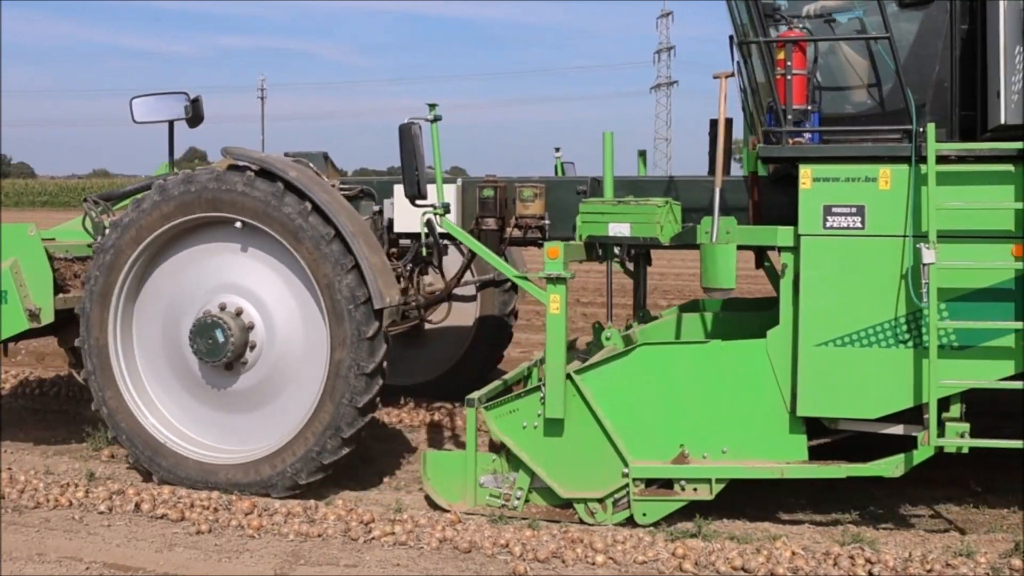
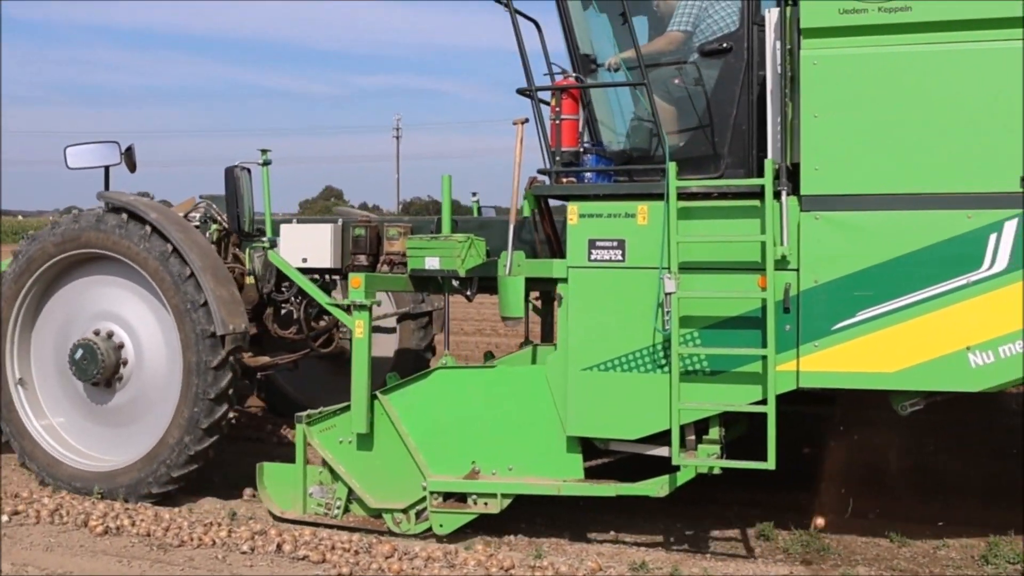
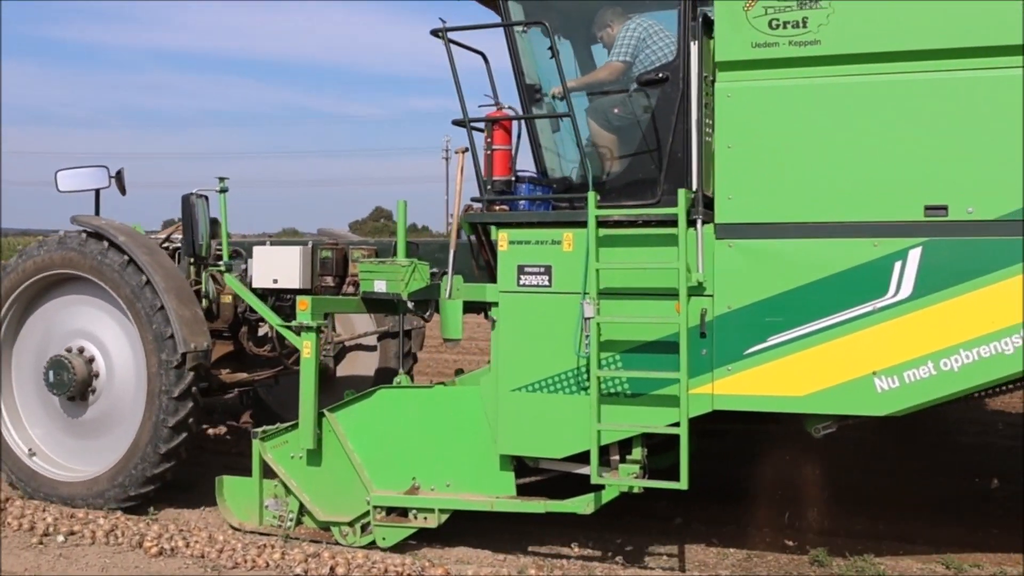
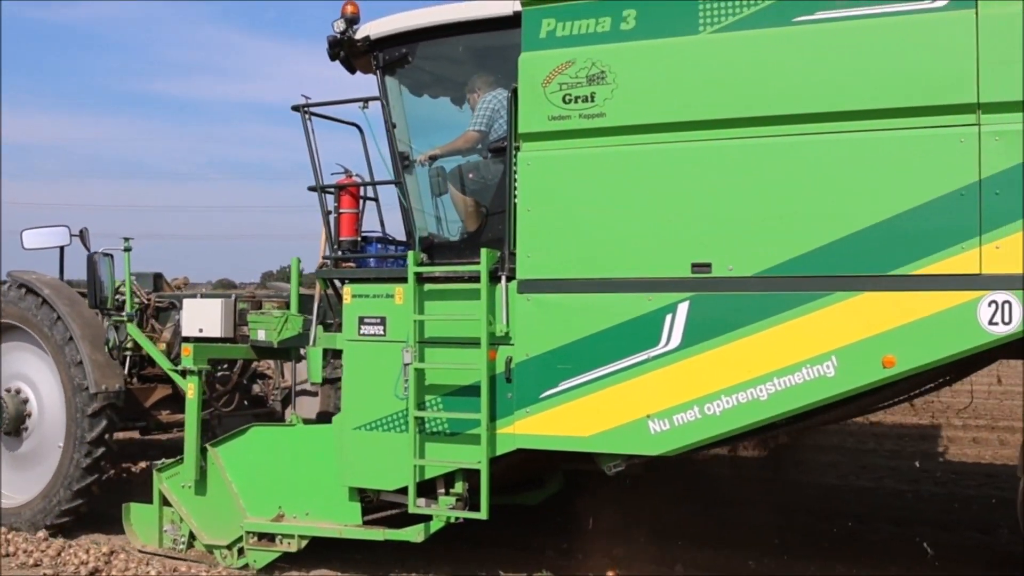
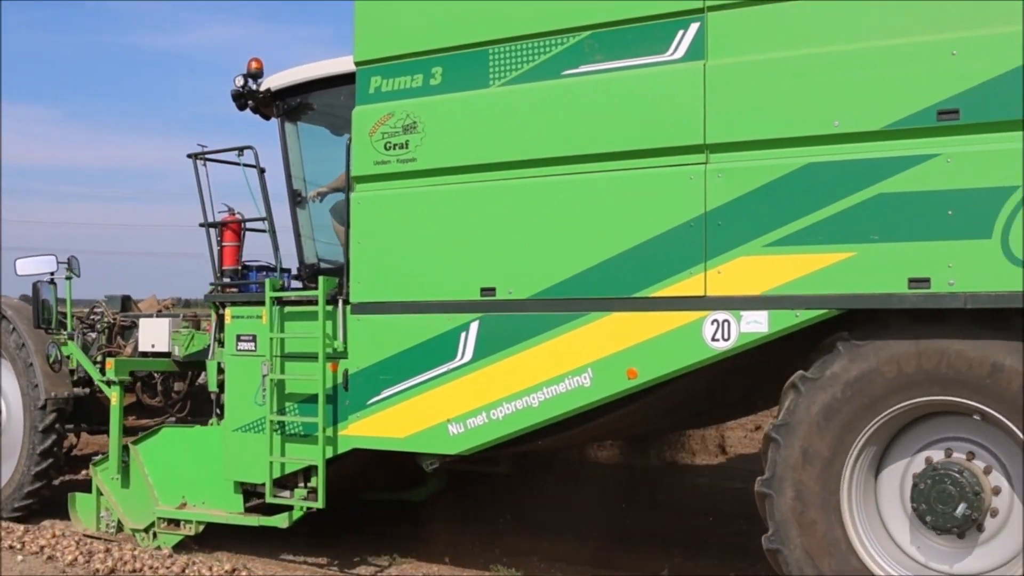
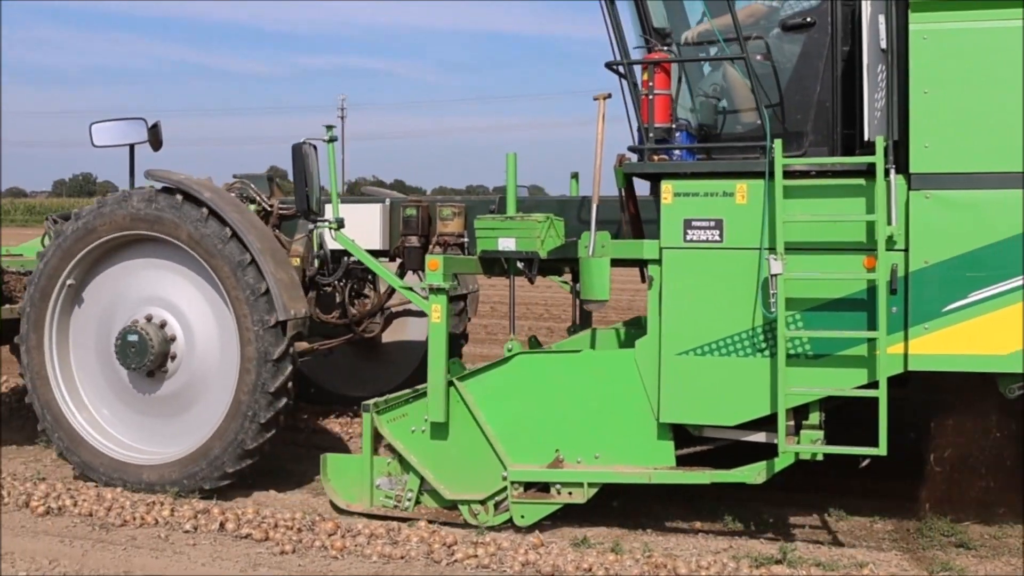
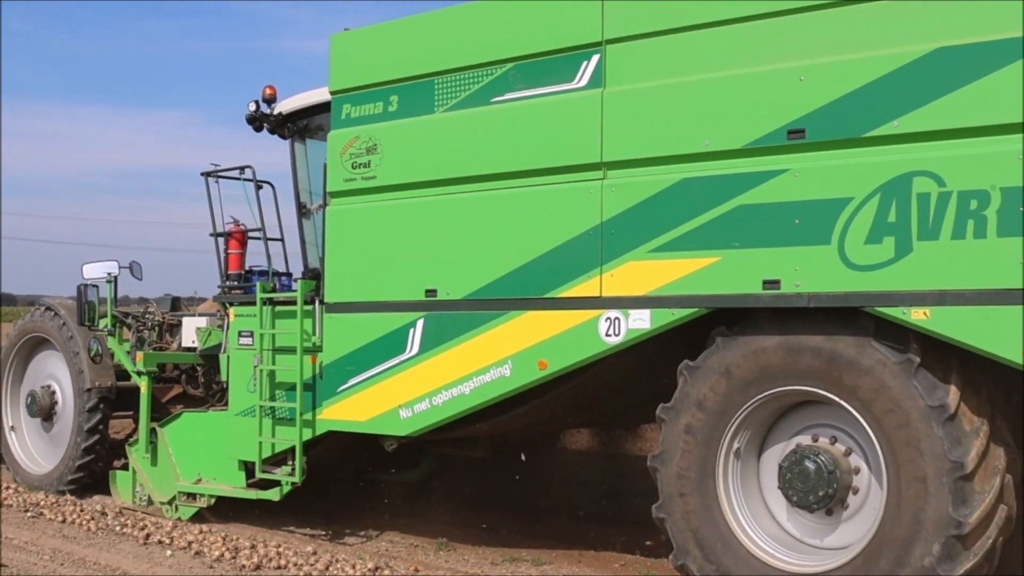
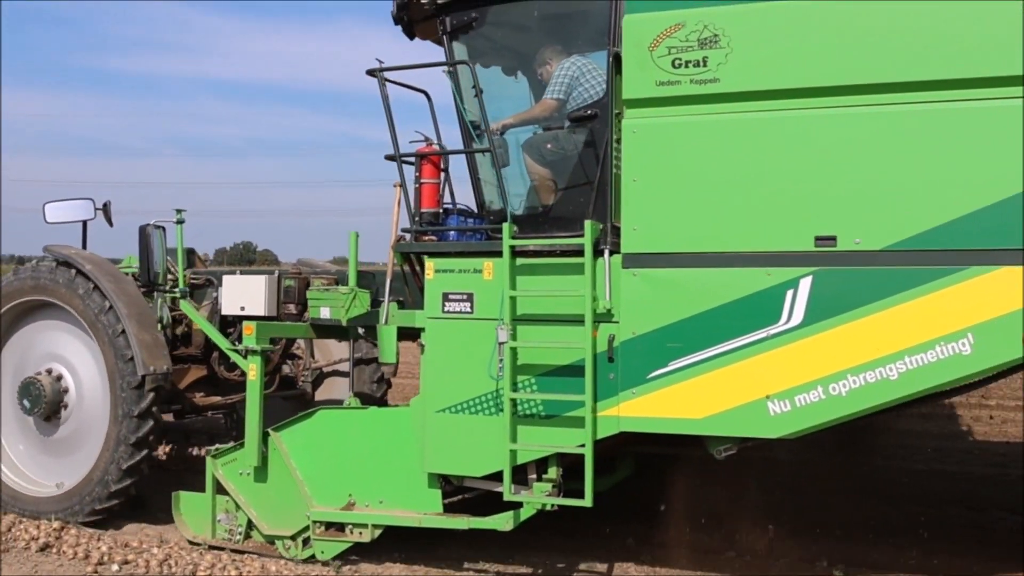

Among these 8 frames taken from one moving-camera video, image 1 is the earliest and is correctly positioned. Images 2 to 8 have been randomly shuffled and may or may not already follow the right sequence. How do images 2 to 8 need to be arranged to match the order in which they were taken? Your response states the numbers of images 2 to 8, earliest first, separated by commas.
6, 2, 3, 8, 4, 5, 7
